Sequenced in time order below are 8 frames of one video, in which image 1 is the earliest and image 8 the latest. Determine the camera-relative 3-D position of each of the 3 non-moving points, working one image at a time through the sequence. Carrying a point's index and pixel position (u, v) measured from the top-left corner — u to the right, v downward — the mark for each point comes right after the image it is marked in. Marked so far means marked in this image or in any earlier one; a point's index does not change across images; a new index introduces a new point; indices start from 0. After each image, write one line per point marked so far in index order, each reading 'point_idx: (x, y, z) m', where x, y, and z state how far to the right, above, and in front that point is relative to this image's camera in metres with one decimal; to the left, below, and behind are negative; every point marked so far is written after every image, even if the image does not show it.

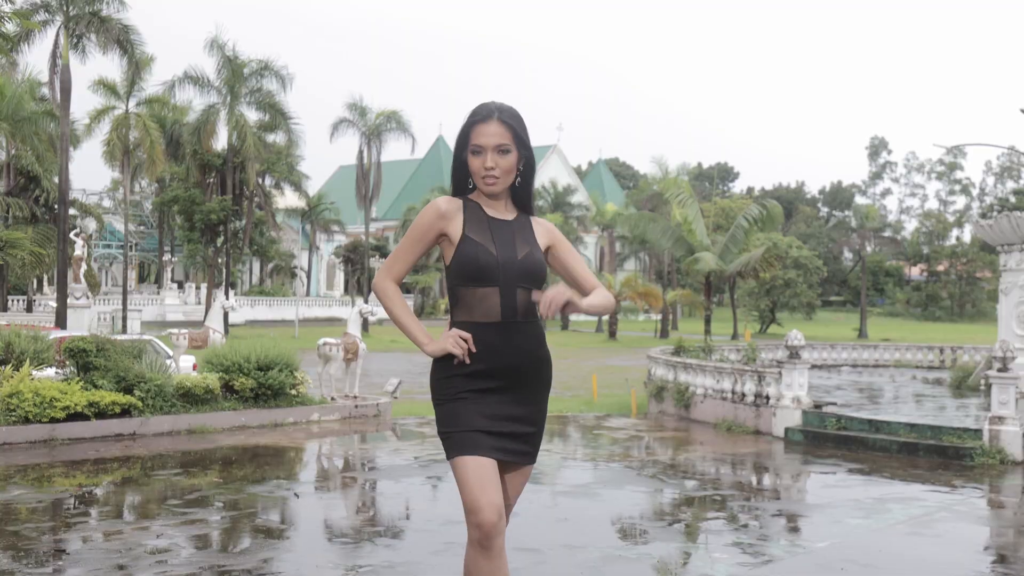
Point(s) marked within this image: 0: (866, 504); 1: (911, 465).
0: (+3.3, -2.0, +9.4) m
1: (+4.5, -2.0, +11.1) m
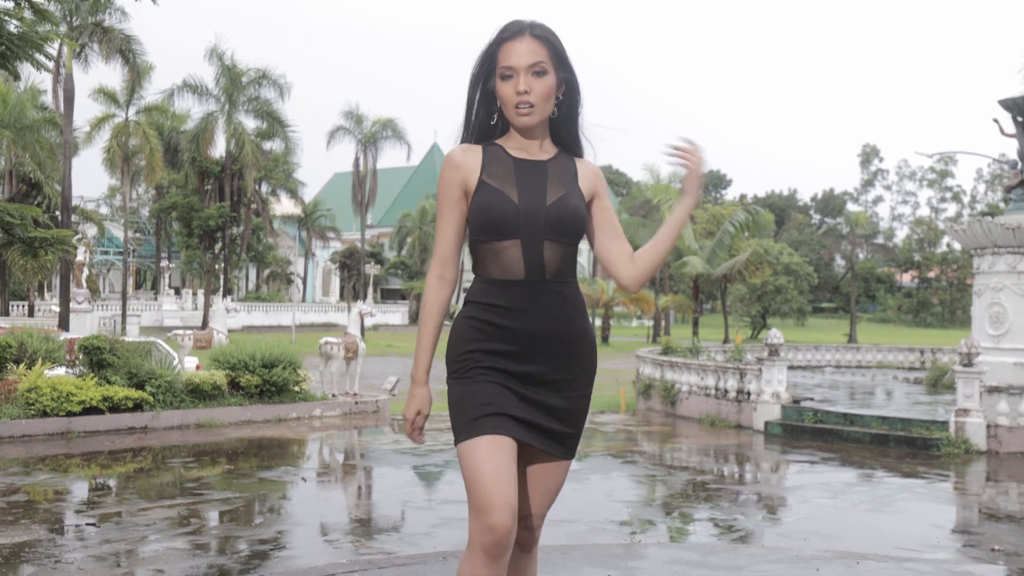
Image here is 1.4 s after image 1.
0: (+3.3, -2.0, +10.0) m
1: (+4.4, -2.0, +11.8) m
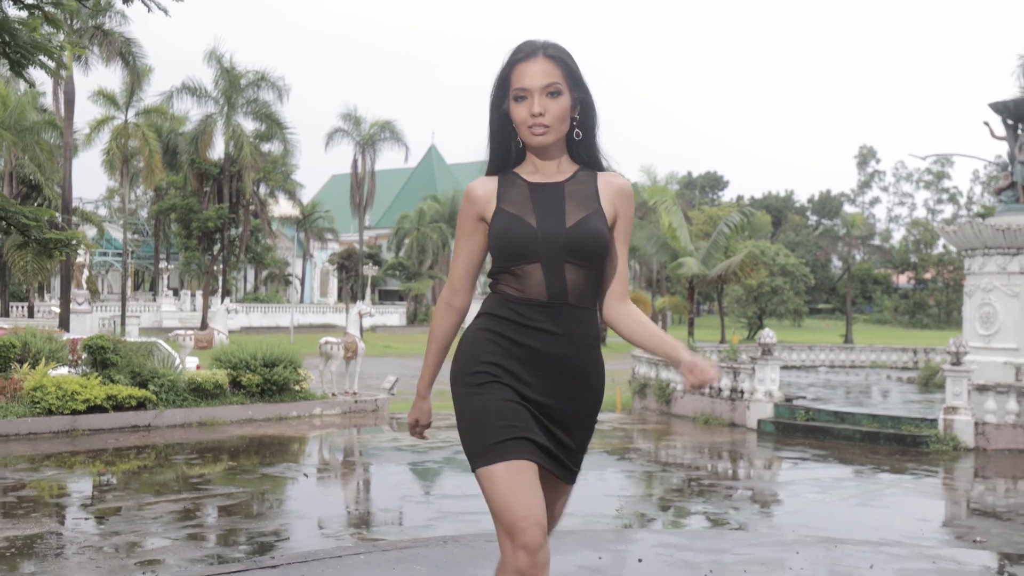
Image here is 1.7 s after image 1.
0: (+3.2, -2.0, +10.2) m
1: (+4.4, -2.0, +12.0) m
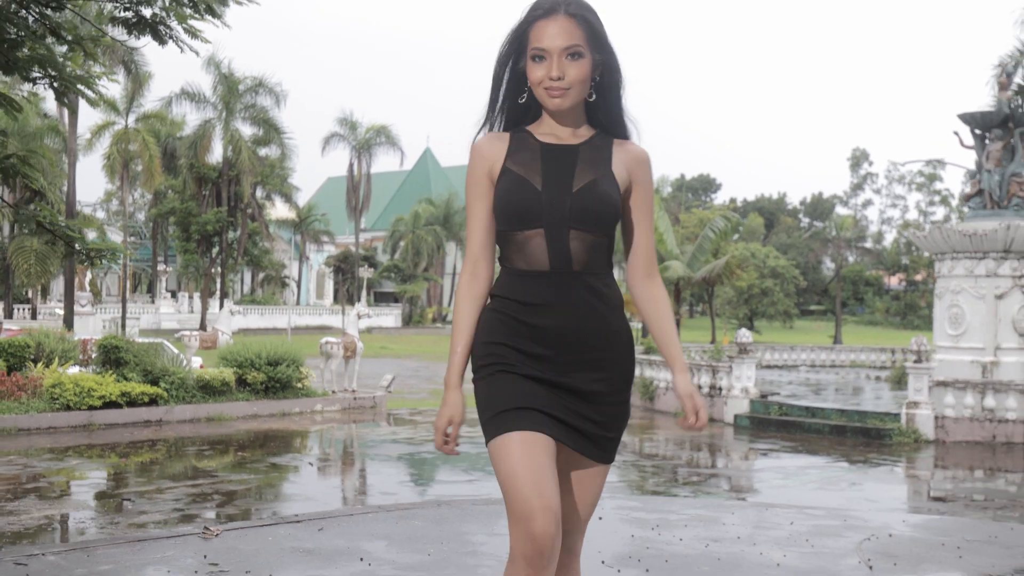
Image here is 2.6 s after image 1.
0: (+3.1, -2.0, +11.1) m
1: (+4.2, -2.0, +12.8) m
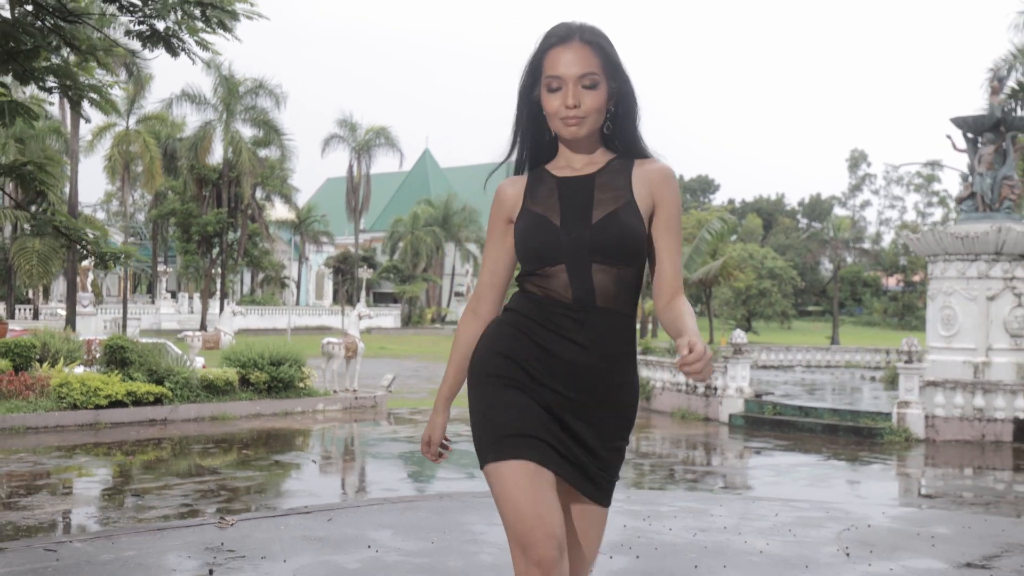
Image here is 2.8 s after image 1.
0: (+3.1, -2.0, +11.3) m
1: (+4.2, -2.0, +13.1) m
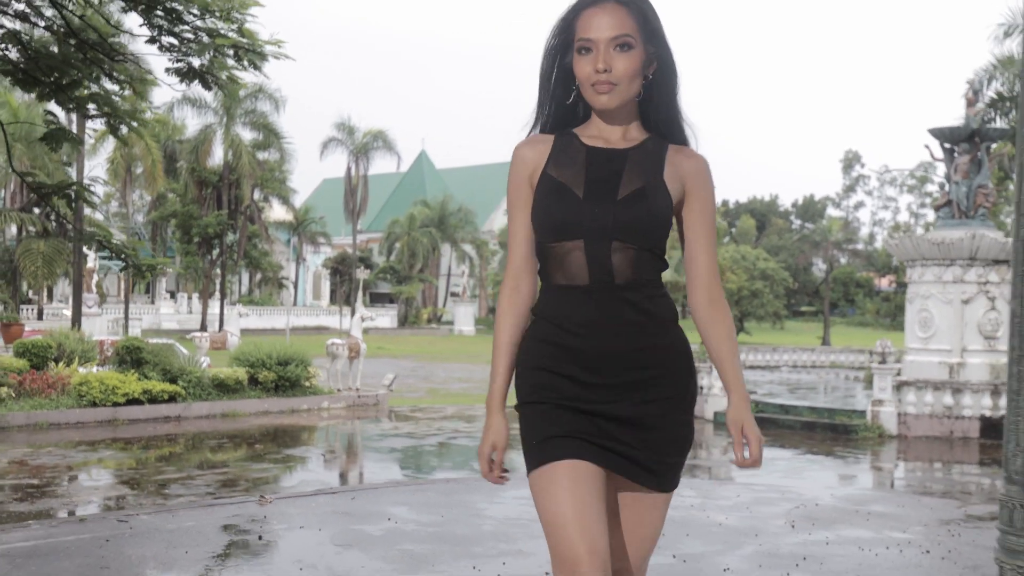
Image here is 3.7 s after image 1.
0: (+3.1, -2.1, +12.1) m
1: (+4.2, -2.1, +13.8) m
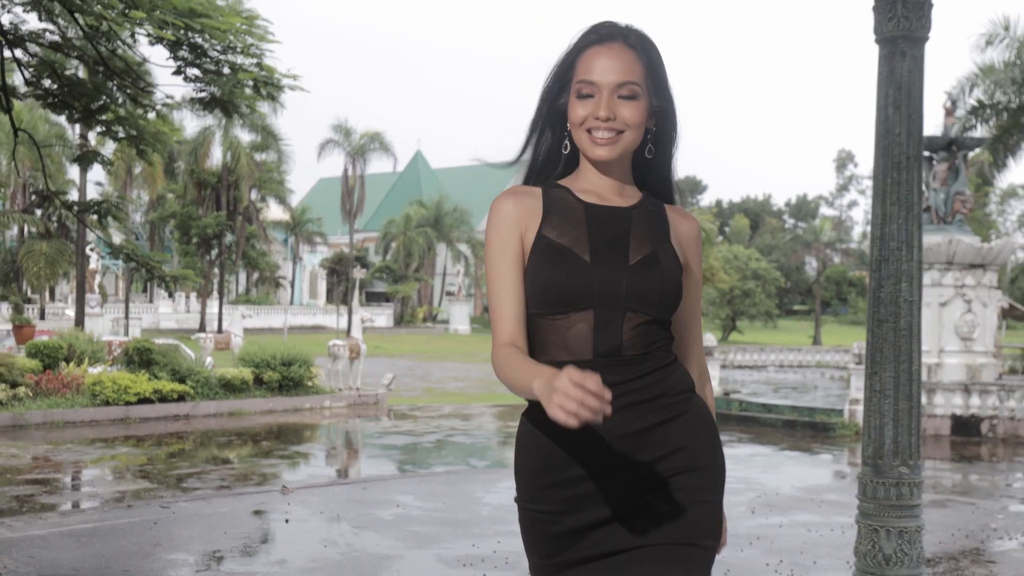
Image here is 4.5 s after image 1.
0: (+3.0, -2.2, +12.8) m
1: (+4.1, -2.2, +14.5) m
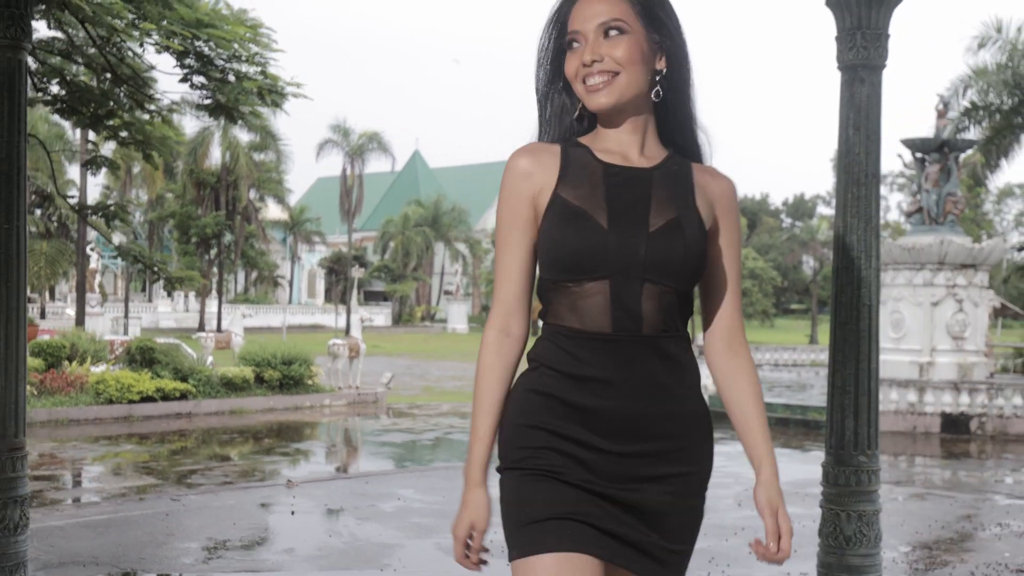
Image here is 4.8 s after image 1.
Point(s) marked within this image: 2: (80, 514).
0: (+2.9, -2.2, +13.0) m
1: (+4.0, -2.2, +14.8) m
2: (-2.8, -1.5, +6.3) m
